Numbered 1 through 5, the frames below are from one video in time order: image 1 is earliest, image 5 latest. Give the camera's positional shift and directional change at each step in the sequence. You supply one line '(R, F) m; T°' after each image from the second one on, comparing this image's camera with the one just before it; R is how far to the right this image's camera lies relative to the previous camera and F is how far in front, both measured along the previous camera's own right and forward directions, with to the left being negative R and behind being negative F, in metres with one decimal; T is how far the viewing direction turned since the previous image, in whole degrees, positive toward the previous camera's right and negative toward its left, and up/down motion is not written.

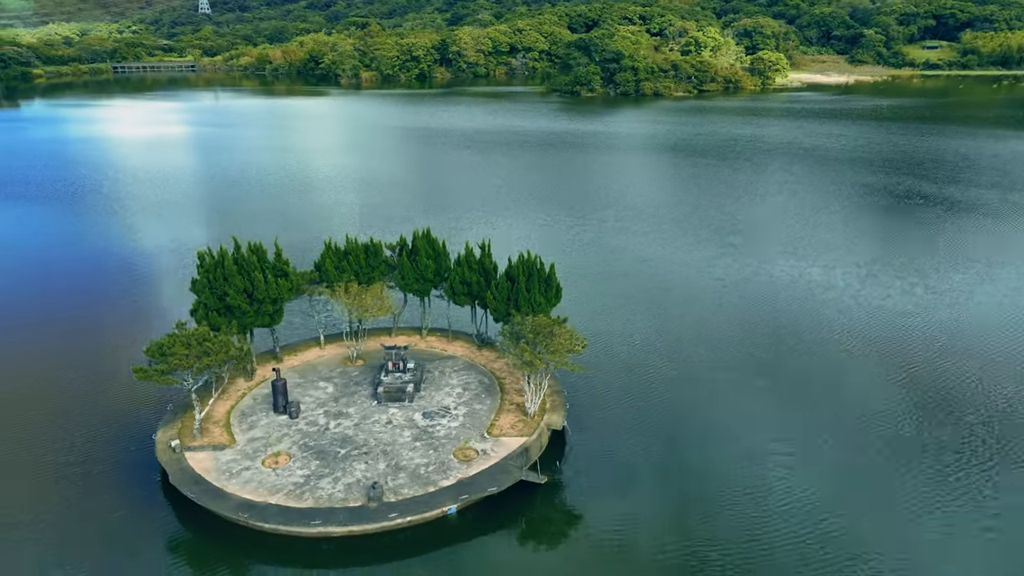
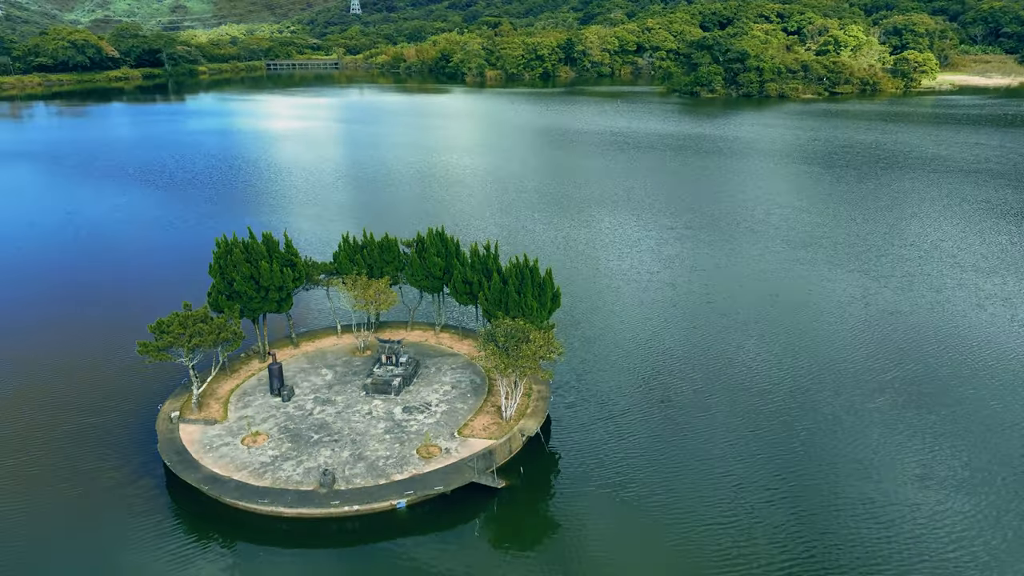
(+4.3, +0.5) m; -10°
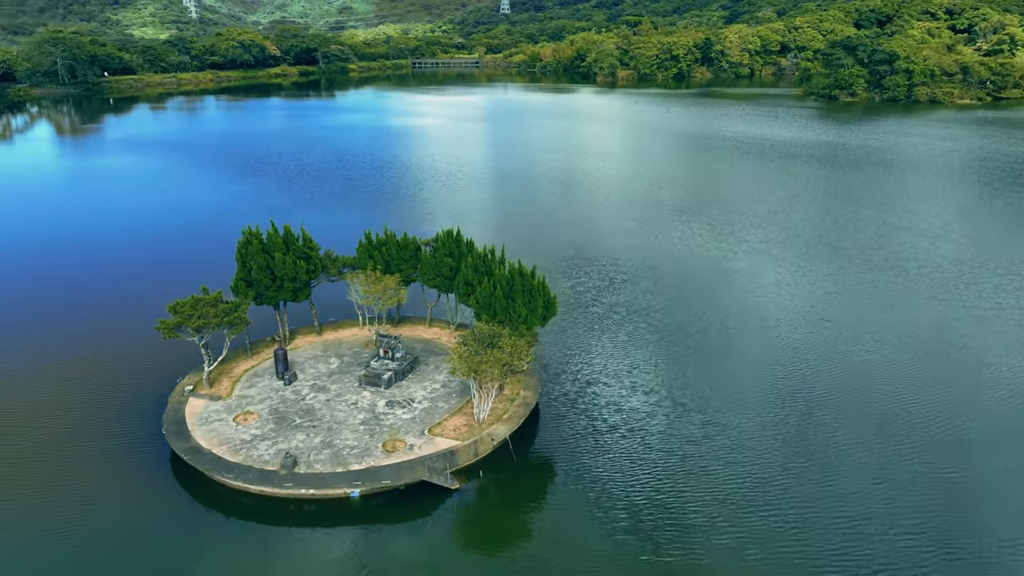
(+4.7, +0.4) m; -11°
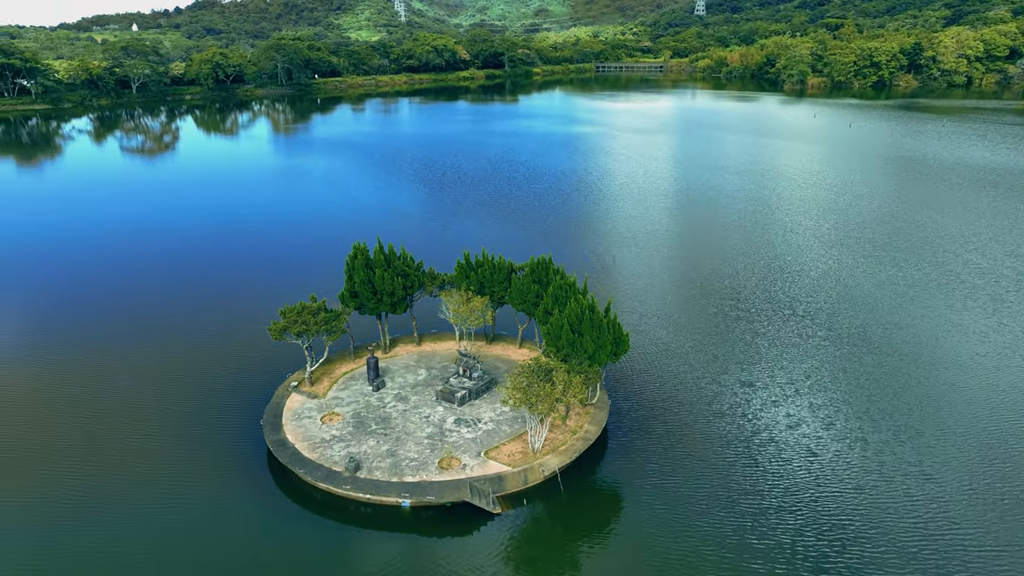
(+3.3, -0.2) m; -14°
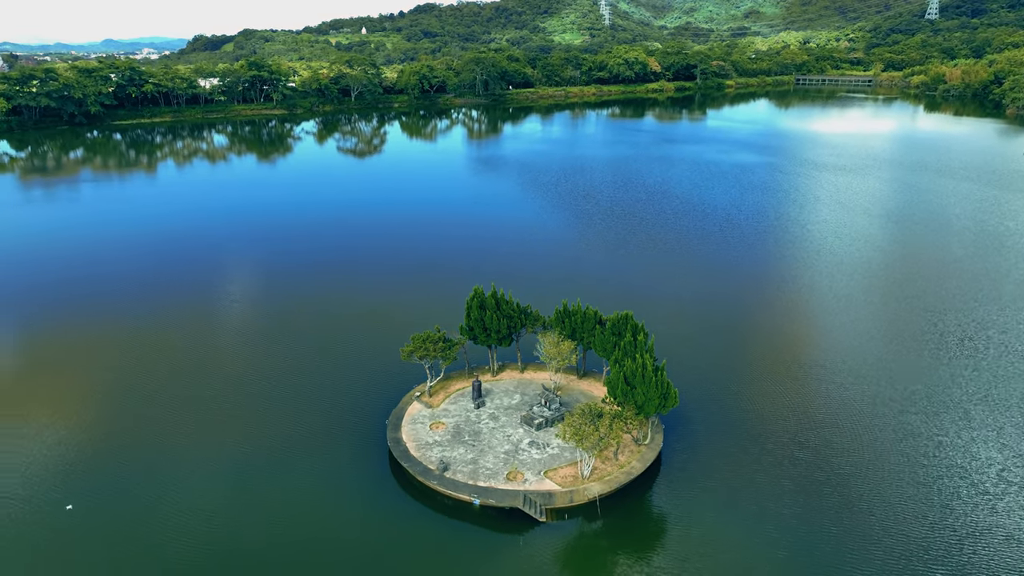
(+4.3, -5.3) m; -15°
